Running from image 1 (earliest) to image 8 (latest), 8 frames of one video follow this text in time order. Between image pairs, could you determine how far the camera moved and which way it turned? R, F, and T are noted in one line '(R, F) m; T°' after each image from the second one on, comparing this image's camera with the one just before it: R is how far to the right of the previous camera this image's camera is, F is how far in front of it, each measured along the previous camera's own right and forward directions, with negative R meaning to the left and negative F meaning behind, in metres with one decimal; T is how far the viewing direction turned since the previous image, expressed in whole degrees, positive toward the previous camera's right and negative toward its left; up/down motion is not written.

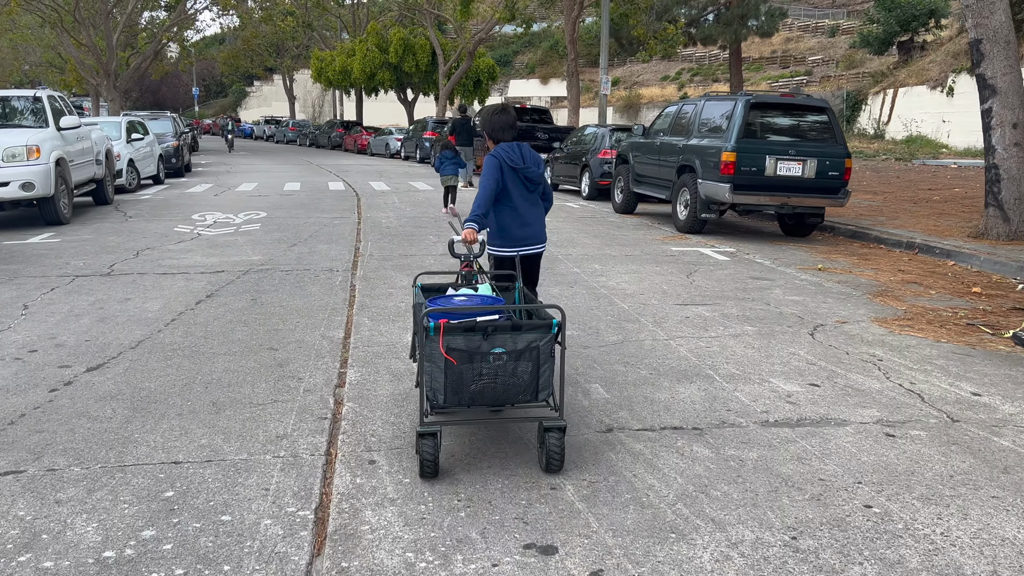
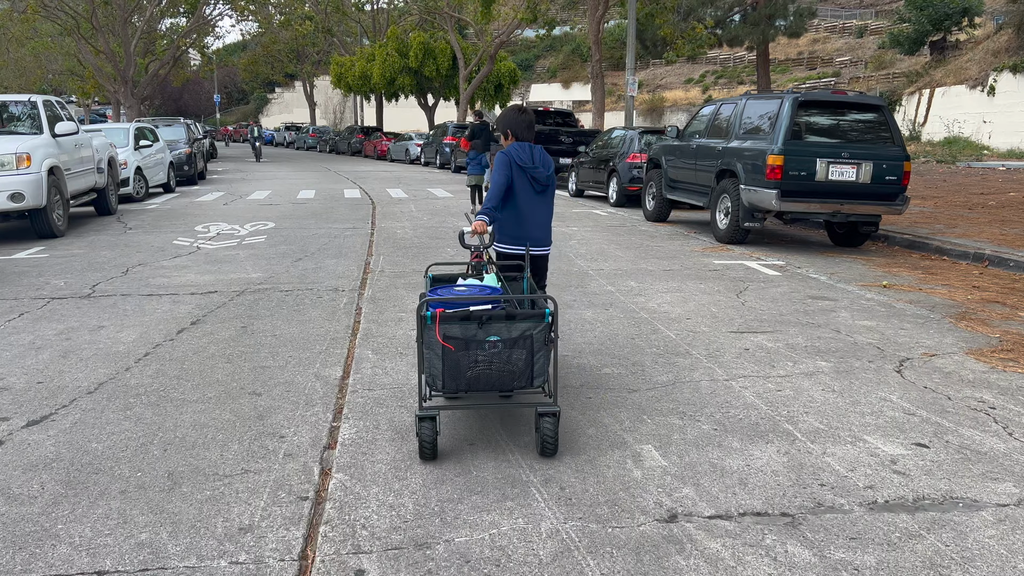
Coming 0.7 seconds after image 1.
(0.0, +1.0) m; -1°
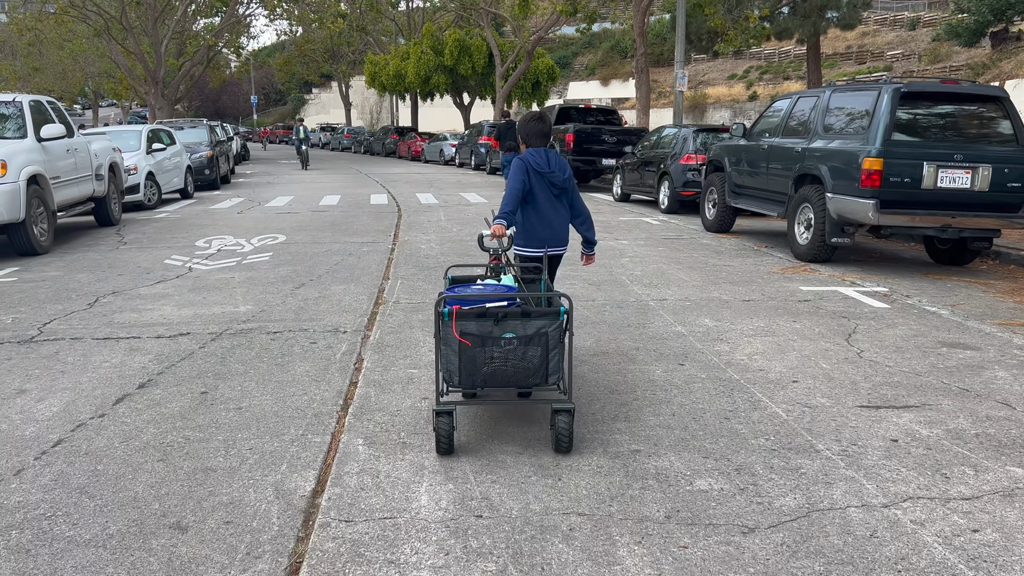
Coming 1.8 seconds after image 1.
(0.0, +1.7) m; -2°
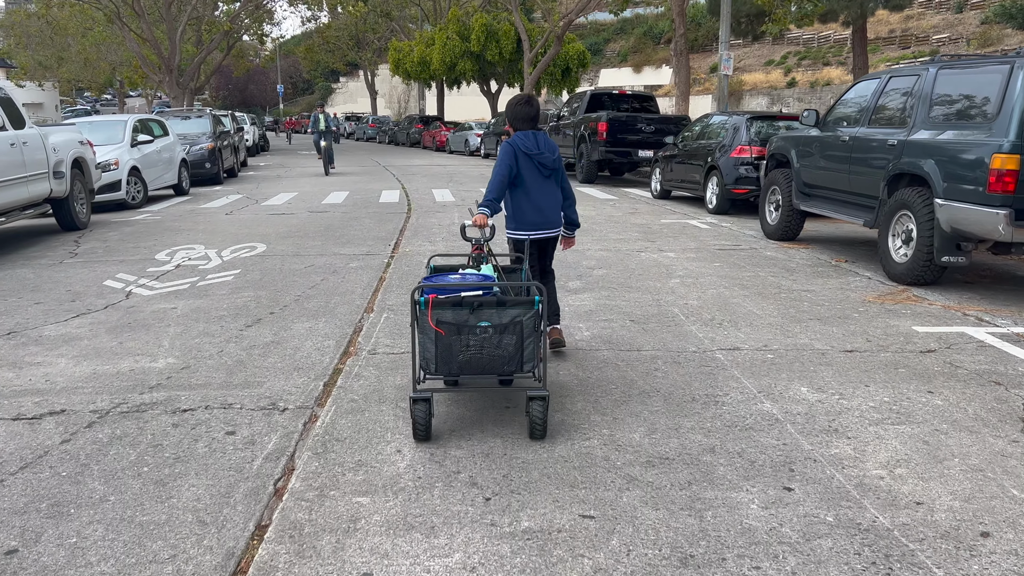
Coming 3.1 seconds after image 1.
(+0.1, +2.1) m; -2°
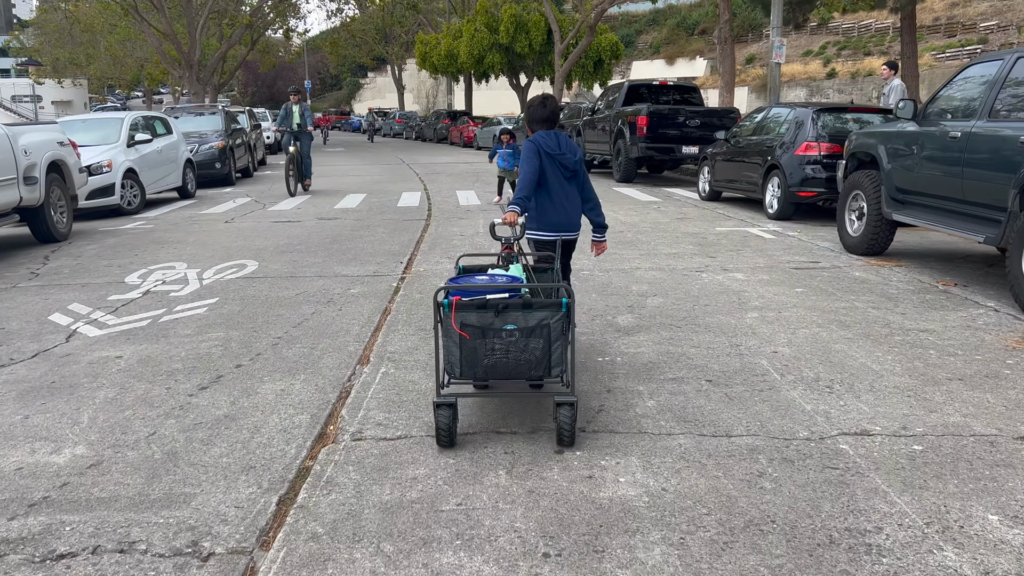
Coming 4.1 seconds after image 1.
(0.0, +1.6) m; -2°
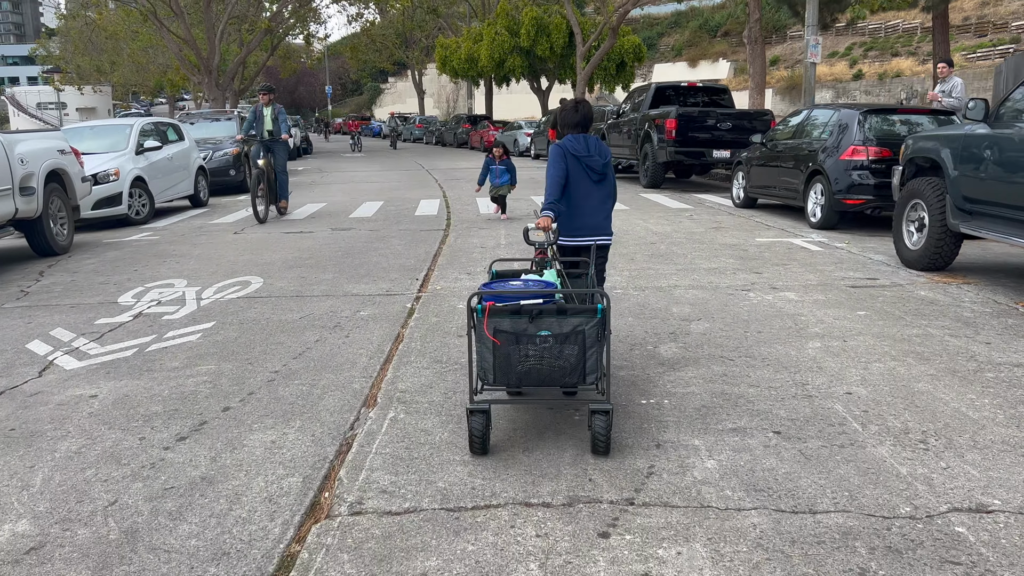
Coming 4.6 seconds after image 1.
(0.0, +0.8) m; -1°
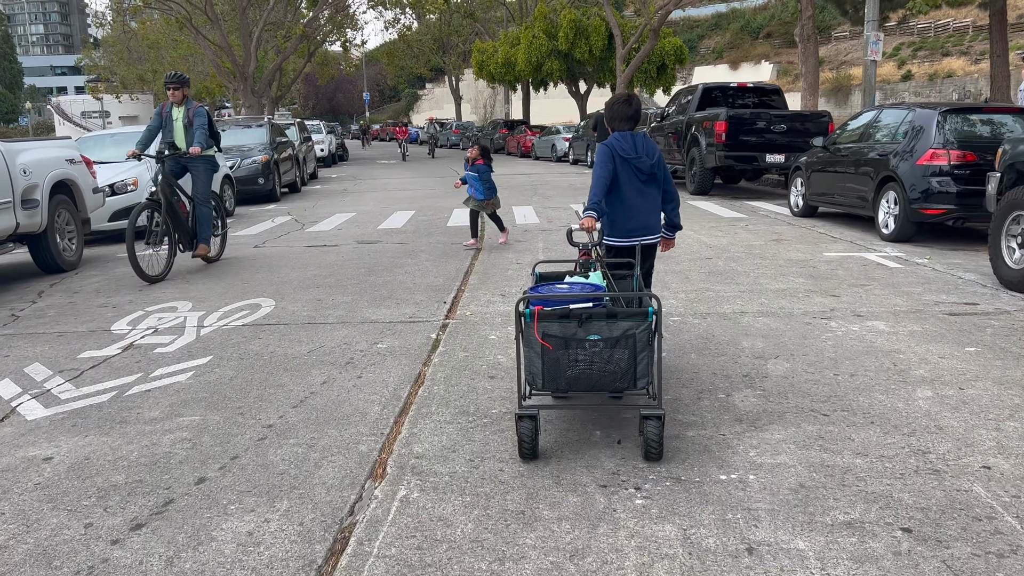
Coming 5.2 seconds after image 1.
(0.0, +1.0) m; -2°
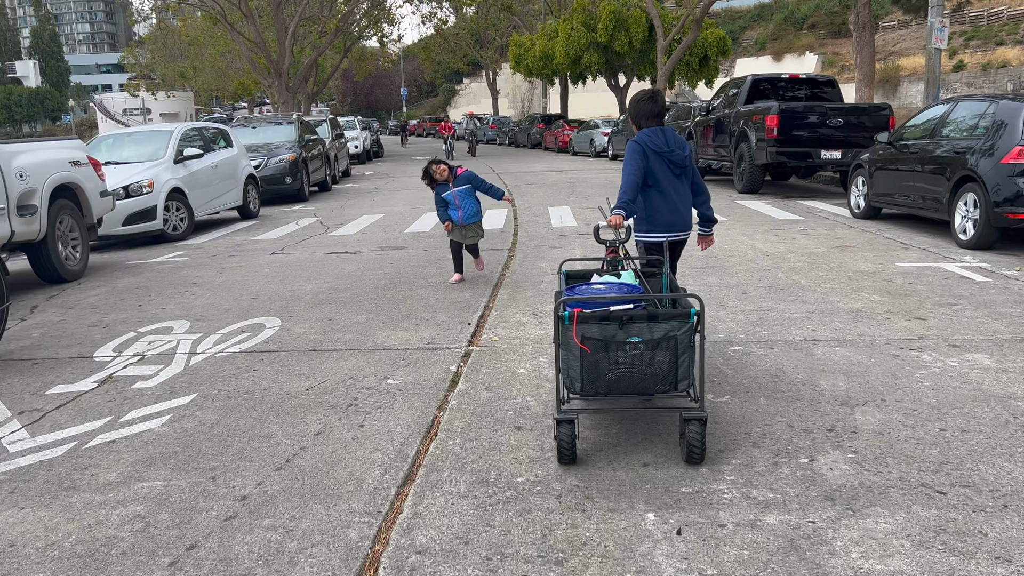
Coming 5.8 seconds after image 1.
(0.0, +0.9) m; -2°
